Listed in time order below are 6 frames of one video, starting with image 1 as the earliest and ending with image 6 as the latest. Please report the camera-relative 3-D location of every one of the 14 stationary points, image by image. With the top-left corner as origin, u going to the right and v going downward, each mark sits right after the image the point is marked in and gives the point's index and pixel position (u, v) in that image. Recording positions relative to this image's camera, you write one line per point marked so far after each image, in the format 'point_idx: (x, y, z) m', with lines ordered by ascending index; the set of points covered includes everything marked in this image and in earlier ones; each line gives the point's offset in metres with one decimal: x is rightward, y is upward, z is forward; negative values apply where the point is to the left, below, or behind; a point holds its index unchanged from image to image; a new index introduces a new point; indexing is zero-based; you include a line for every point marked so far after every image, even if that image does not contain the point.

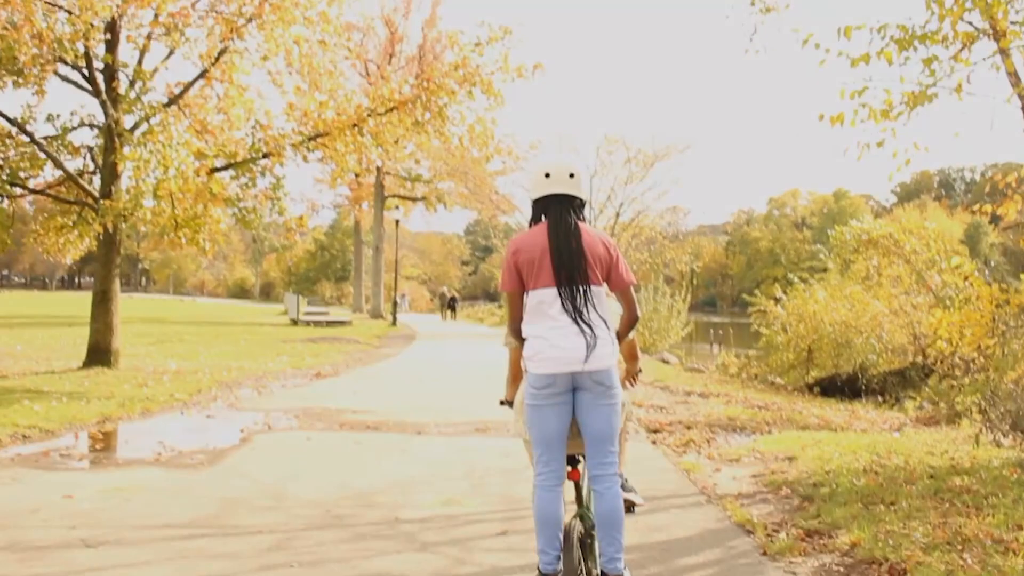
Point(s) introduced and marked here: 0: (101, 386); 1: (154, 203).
0: (-5.5, -1.3, +12.4) m
1: (-4.9, +1.2, +12.4) m
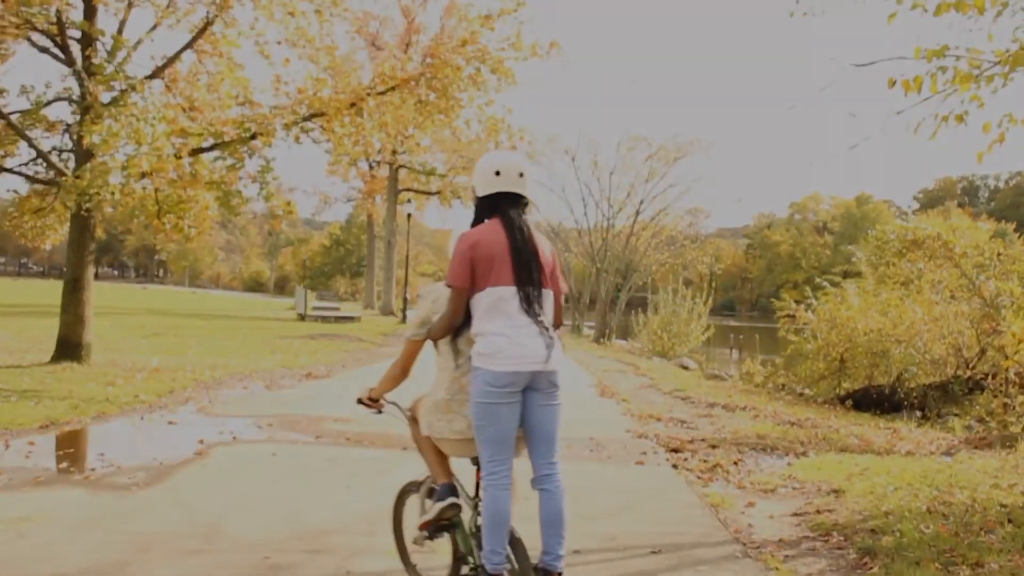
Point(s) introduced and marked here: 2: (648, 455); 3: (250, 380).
0: (-5.5, -1.1, +11.2) m
1: (-4.8, +1.3, +11.2) m
2: (+1.4, -1.7, +9.3) m
3: (-3.9, -1.4, +13.7) m
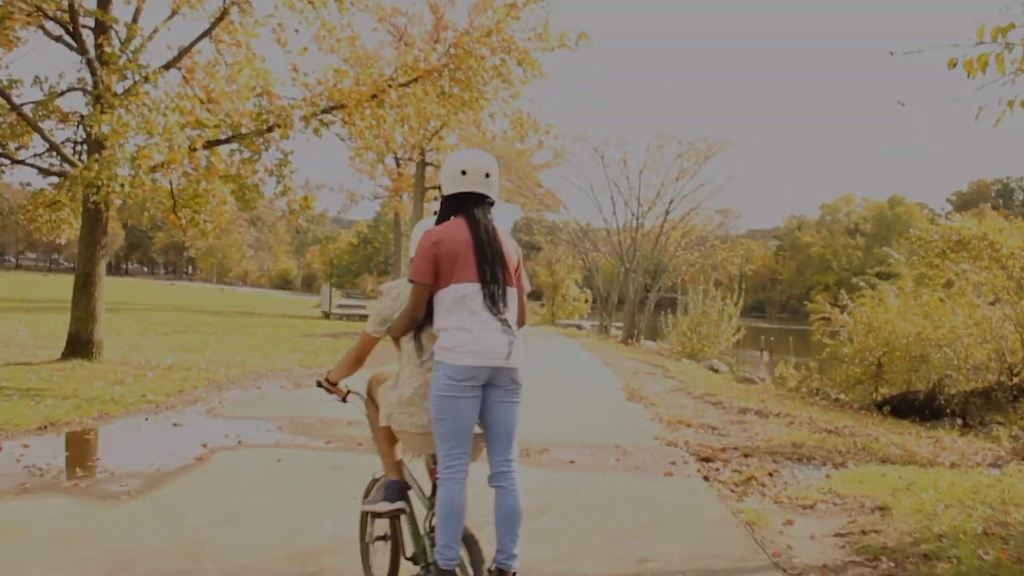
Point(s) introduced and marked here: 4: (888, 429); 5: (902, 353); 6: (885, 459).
0: (-5.2, -1.1, +10.9) m
1: (-4.5, +1.3, +10.9) m
2: (+1.6, -1.7, +8.8) m
3: (-3.6, -1.3, +13.3) m
4: (+5.6, -2.1, +13.9) m
5: (+7.5, -1.2, +17.8) m
6: (+4.3, -1.9, +10.6) m
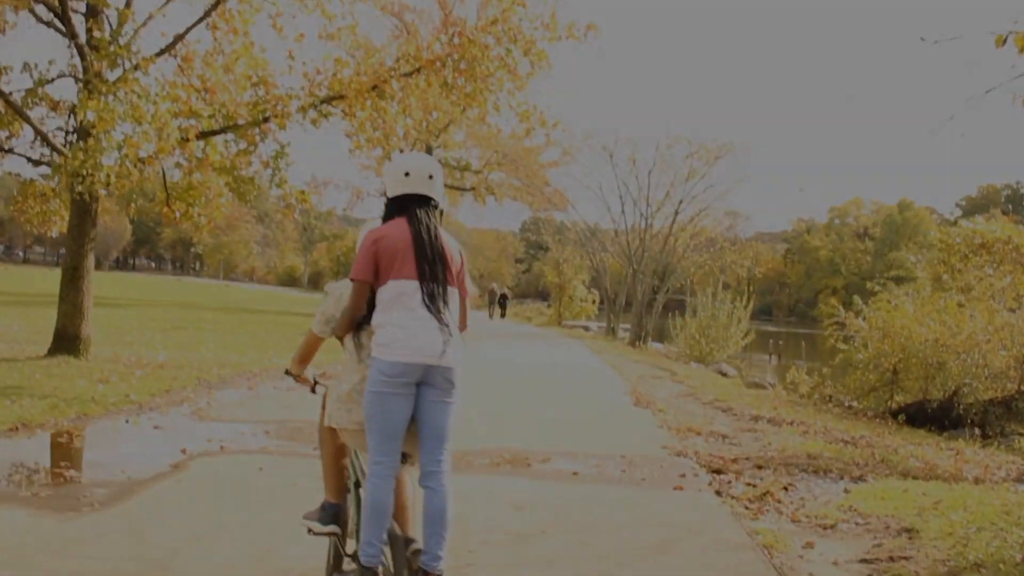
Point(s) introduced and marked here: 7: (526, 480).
0: (-5.2, -1.0, +10.4) m
1: (-4.5, +1.4, +10.4) m
2: (+1.6, -1.7, +8.2) m
3: (-3.5, -1.3, +12.9) m
4: (+5.7, -2.2, +13.4) m
5: (+7.6, -1.3, +17.3) m
6: (+4.3, -2.0, +10.0) m
7: (+0.1, -1.6, +7.8) m
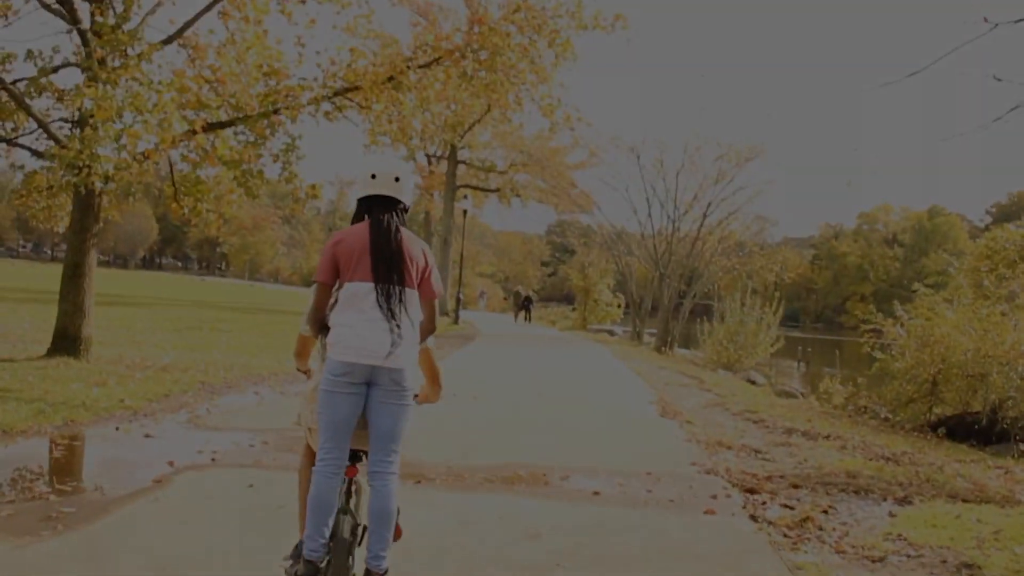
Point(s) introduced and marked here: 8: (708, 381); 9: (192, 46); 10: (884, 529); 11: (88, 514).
0: (-5.0, -1.0, +9.9) m
1: (-4.2, +1.4, +9.9) m
2: (+1.7, -1.7, +7.6) m
3: (-3.3, -1.3, +12.3) m
4: (+5.9, -2.3, +12.5) m
5: (+7.9, -1.5, +16.4) m
6: (+4.4, -2.1, +9.3) m
7: (+0.2, -1.6, +7.1) m
8: (+4.2, -2.0, +19.9) m
9: (-4.6, +3.5, +13.4) m
10: (+2.9, -1.9, +7.3) m
11: (-2.6, -1.4, +5.6) m
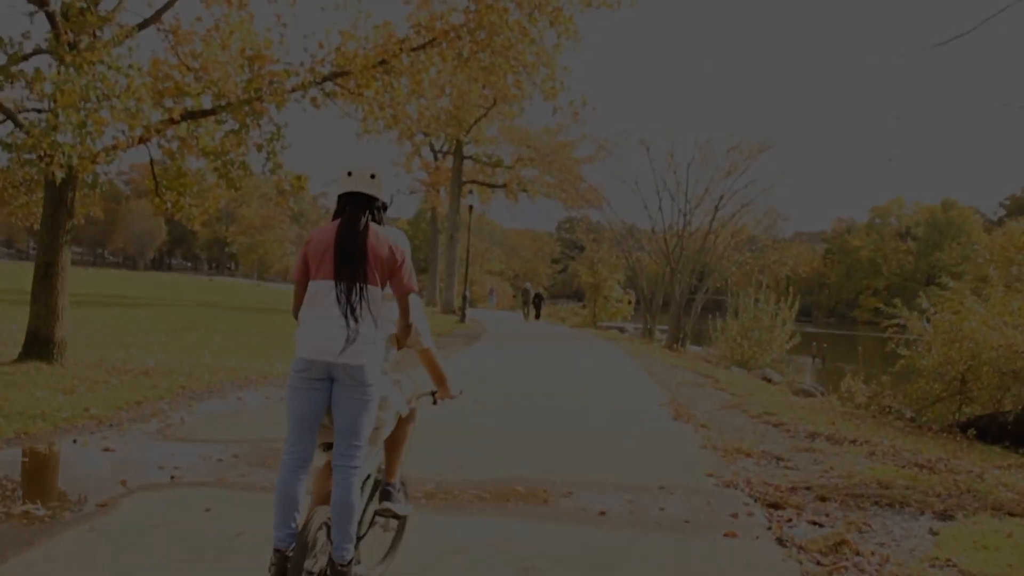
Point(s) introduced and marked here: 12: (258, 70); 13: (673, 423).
0: (-5.0, -1.0, +9.2) m
1: (-4.3, +1.4, +9.1) m
2: (+1.7, -1.7, +6.7) m
3: (-3.2, -1.3, +11.5) m
4: (+6.0, -2.2, +11.7) m
5: (+8.0, -1.3, +15.5) m
6: (+4.4, -2.0, +8.4) m
7: (+0.2, -1.6, +6.3) m
8: (+4.3, -1.9, +19.0) m
9: (-4.6, +3.5, +12.6) m
10: (+2.9, -1.8, +6.4) m
11: (-2.6, -1.4, +4.8) m
12: (-3.2, +2.8, +11.8) m
13: (+2.0, -1.7, +11.7) m
